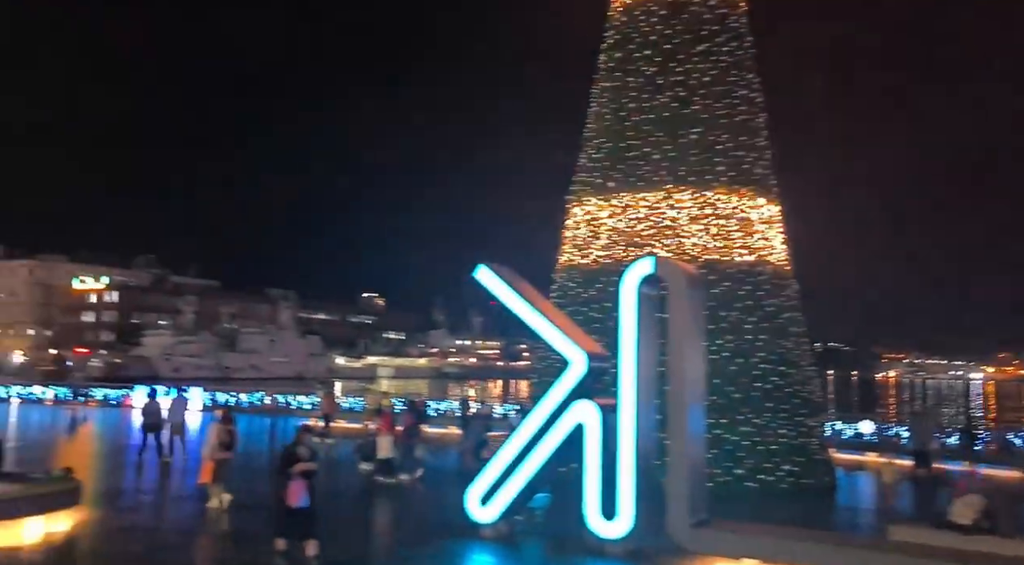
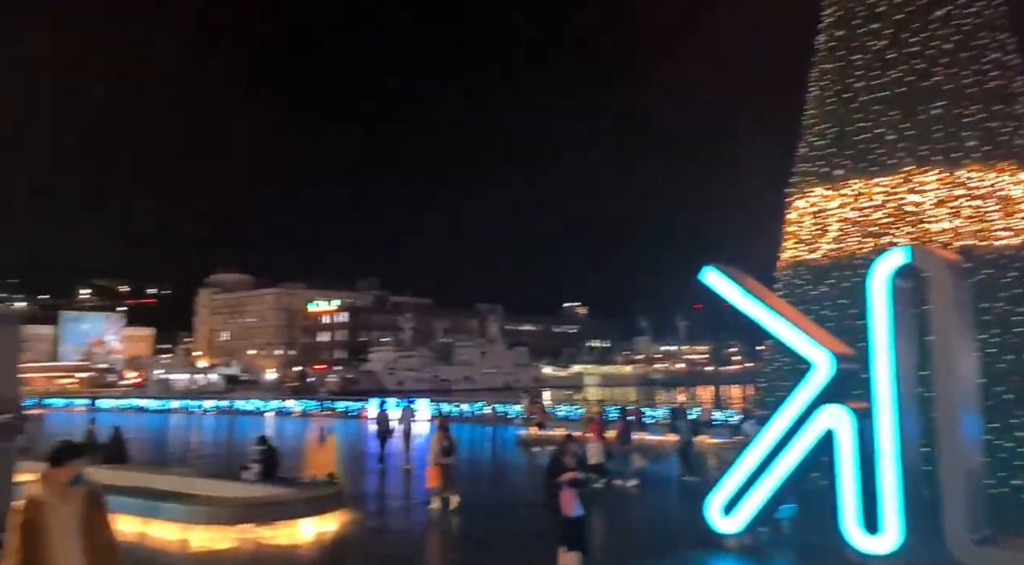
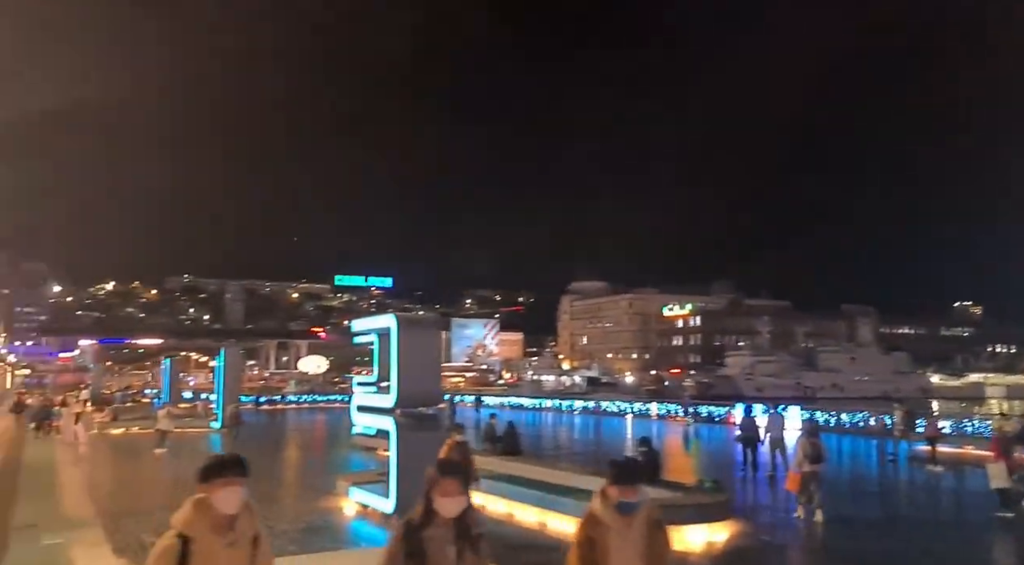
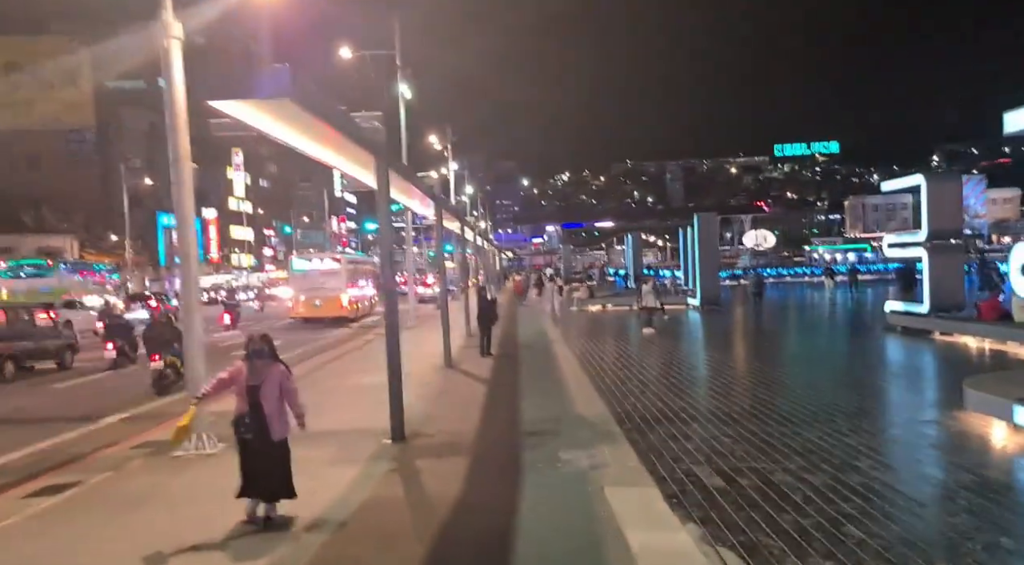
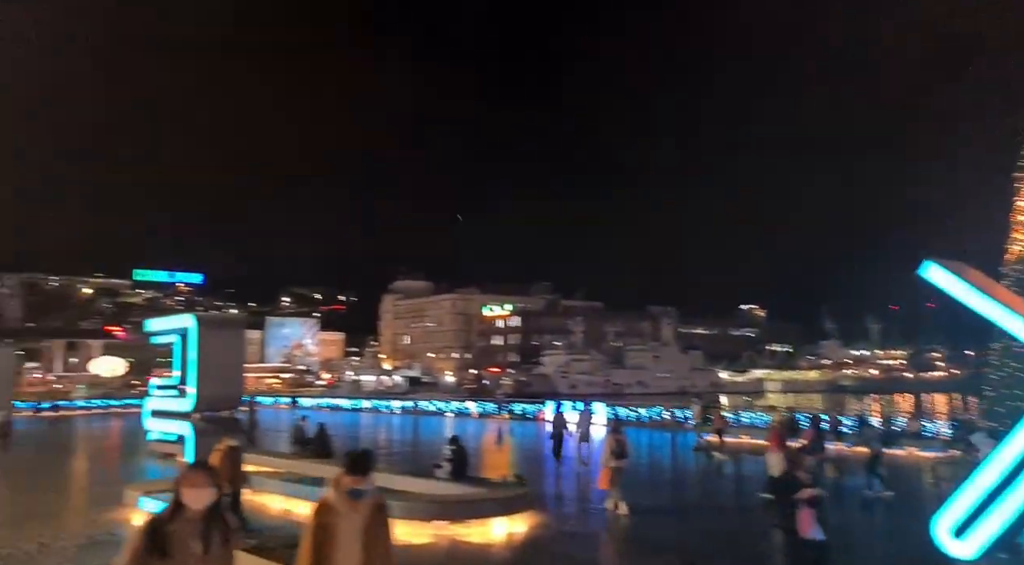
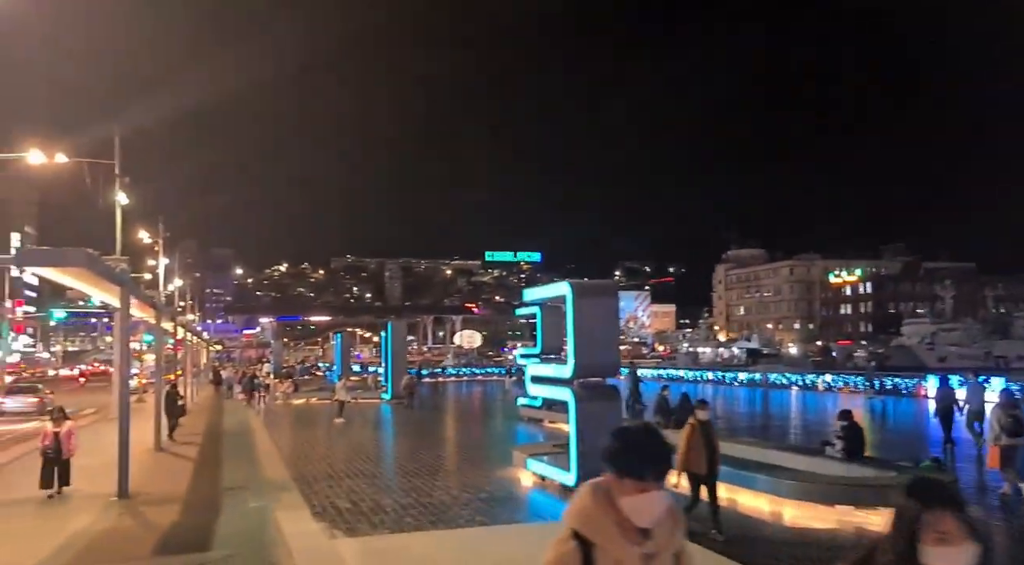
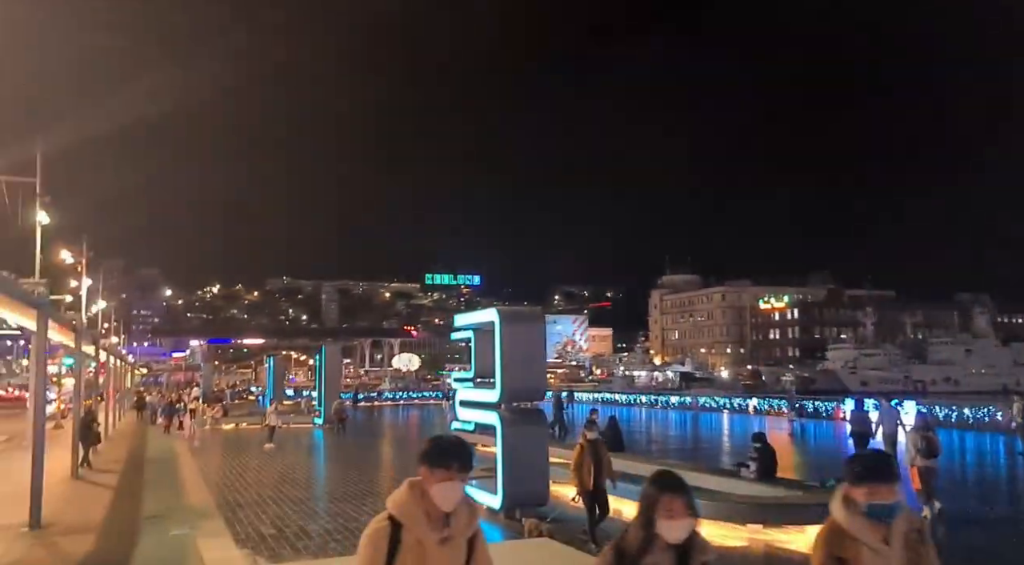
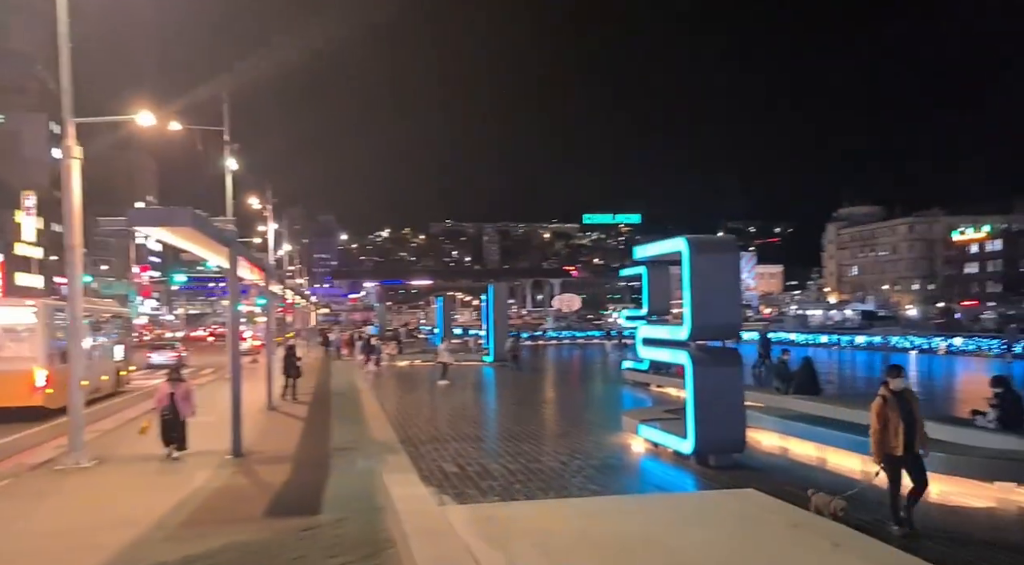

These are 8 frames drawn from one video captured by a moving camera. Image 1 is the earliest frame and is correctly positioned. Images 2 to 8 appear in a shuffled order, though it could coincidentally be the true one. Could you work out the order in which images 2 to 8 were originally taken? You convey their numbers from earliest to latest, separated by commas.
2, 5, 3, 7, 6, 8, 4
